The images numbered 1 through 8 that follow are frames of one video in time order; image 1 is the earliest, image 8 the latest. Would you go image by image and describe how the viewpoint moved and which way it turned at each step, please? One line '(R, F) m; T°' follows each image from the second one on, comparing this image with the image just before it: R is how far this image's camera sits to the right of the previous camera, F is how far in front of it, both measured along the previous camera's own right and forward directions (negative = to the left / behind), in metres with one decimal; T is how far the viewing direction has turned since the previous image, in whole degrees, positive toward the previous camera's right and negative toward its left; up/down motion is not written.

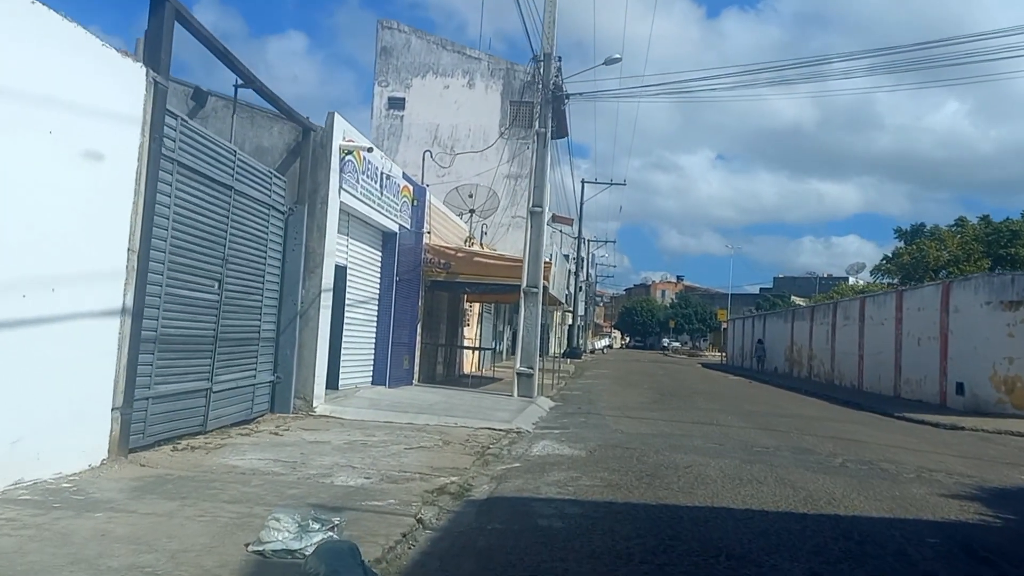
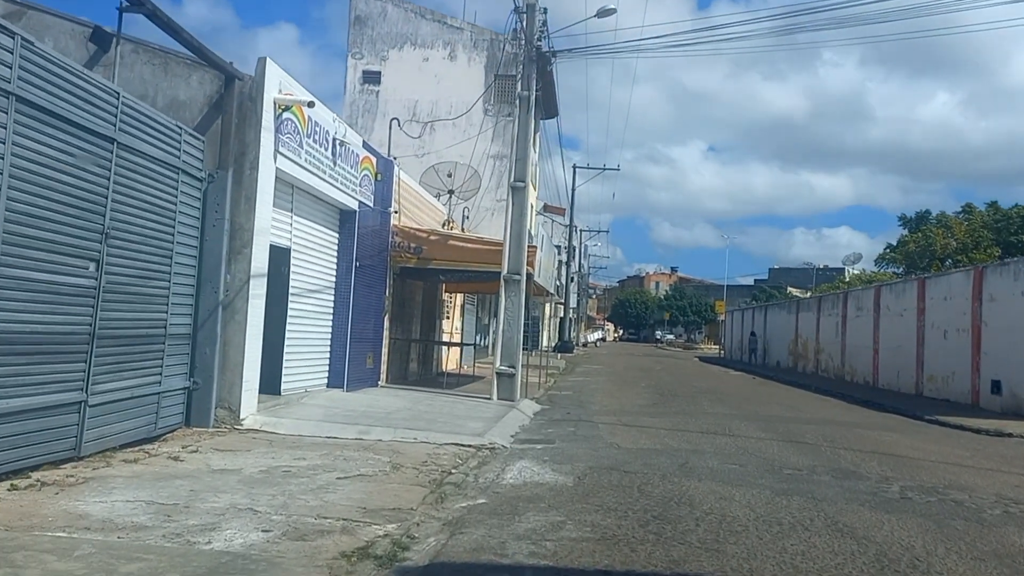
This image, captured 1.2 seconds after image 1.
(+0.3, +2.8) m; 0°
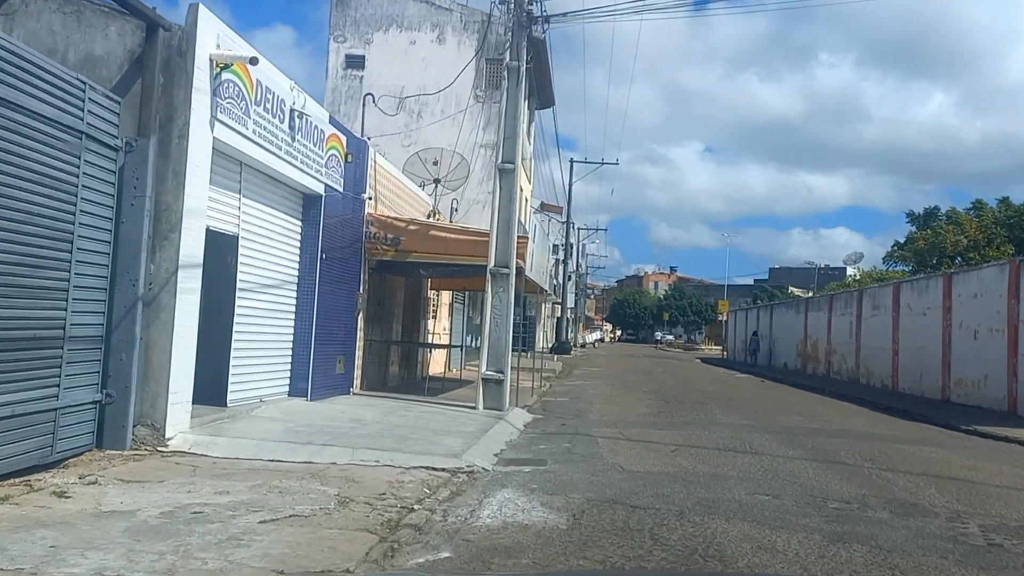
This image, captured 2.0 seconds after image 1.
(+0.2, +2.1) m; 0°
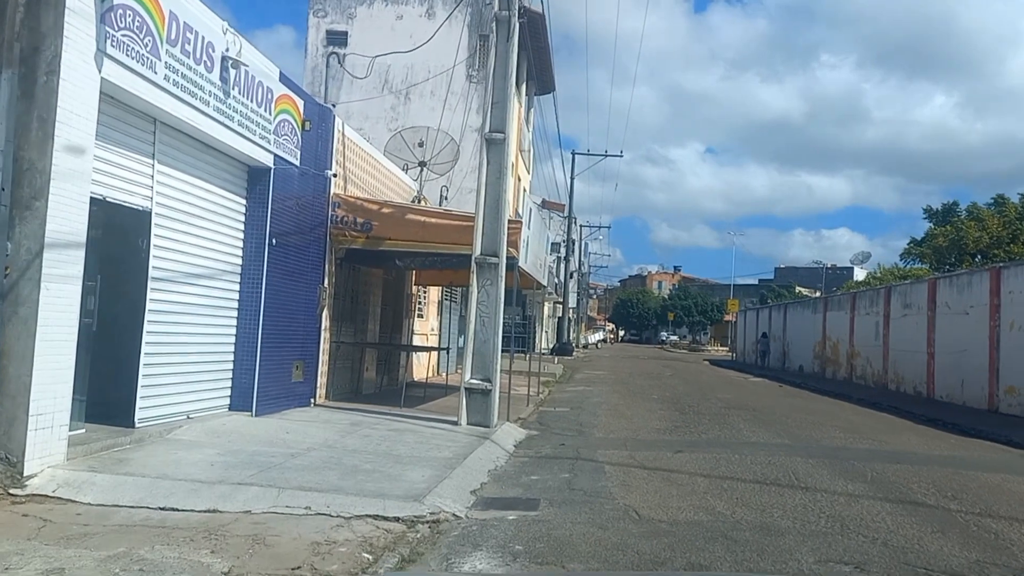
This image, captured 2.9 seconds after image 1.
(+0.2, +2.6) m; 0°
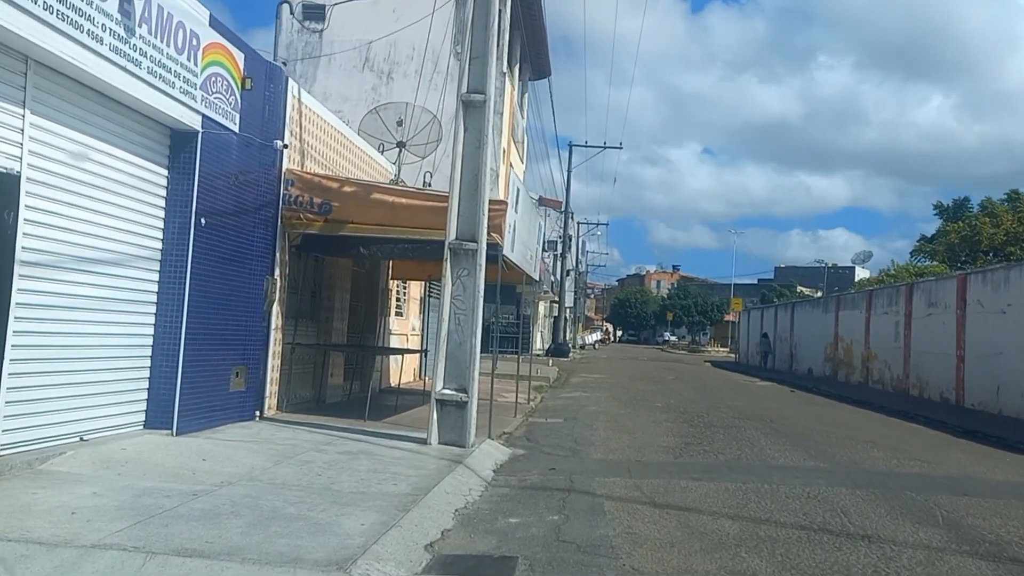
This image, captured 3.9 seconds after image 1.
(+0.2, +2.3) m; 0°
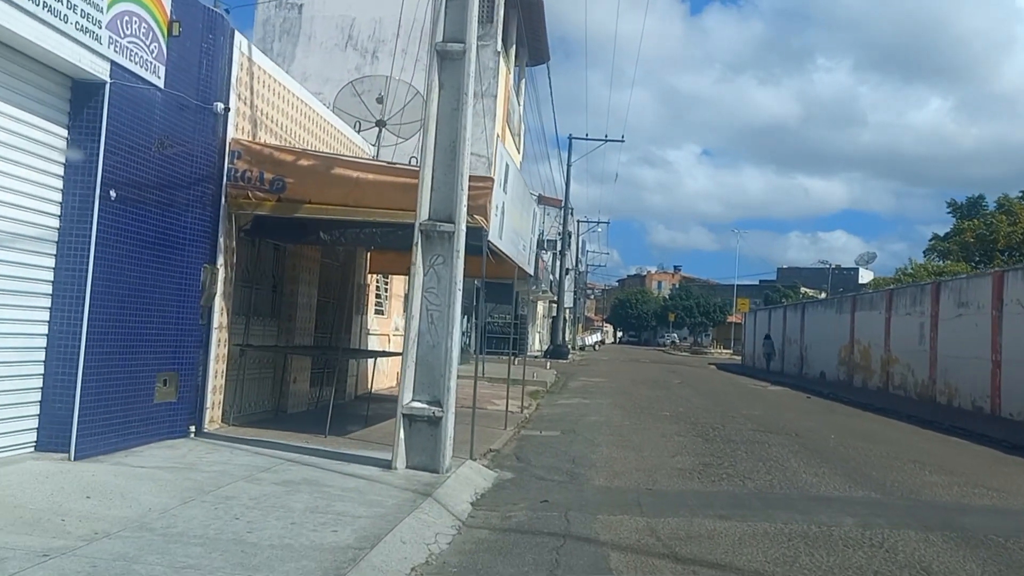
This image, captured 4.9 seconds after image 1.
(+0.2, +2.0) m; 0°
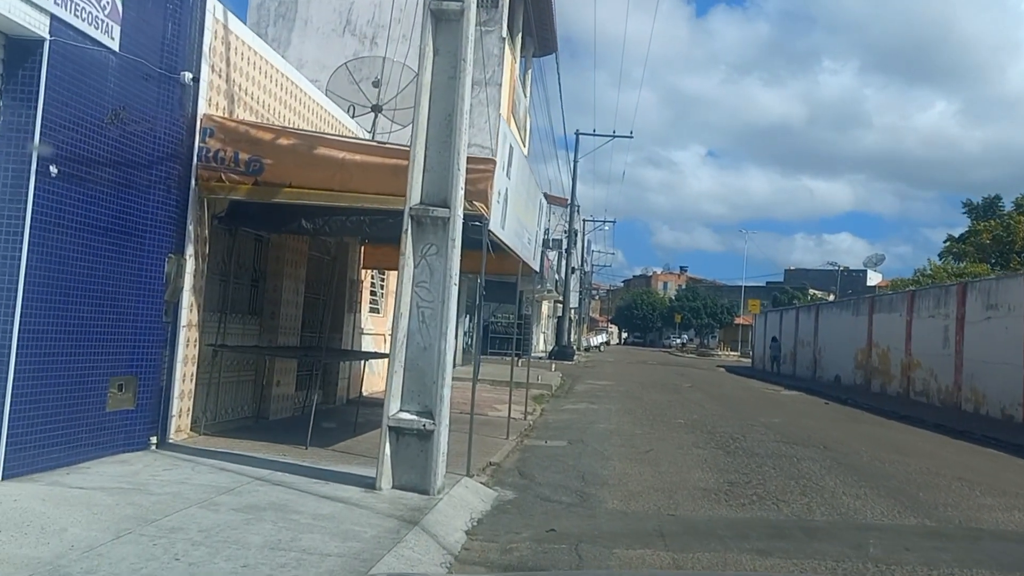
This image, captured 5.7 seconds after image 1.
(0.0, +1.2) m; 0°
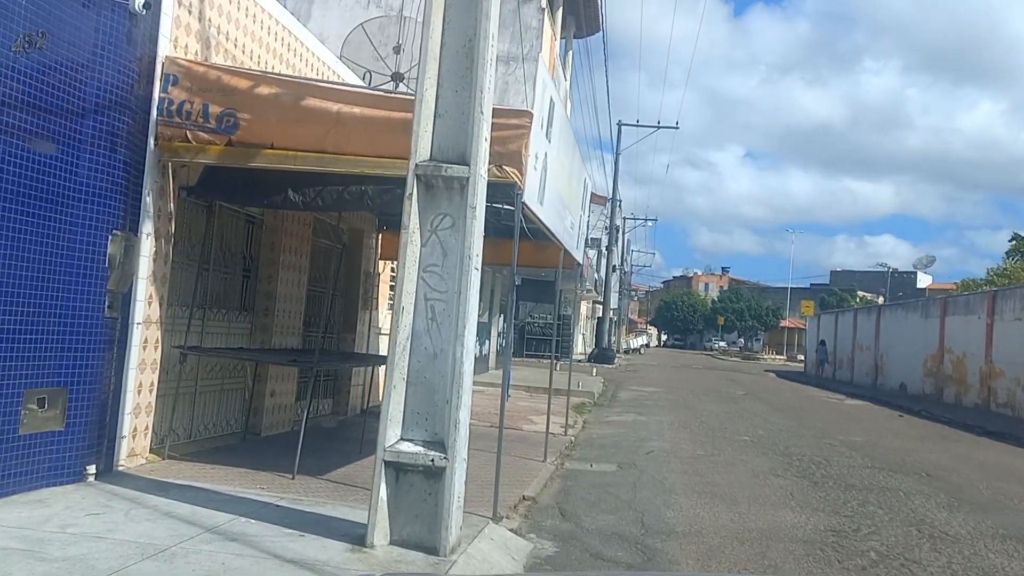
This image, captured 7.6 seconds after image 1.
(0.0, +2.1) m; -2°
